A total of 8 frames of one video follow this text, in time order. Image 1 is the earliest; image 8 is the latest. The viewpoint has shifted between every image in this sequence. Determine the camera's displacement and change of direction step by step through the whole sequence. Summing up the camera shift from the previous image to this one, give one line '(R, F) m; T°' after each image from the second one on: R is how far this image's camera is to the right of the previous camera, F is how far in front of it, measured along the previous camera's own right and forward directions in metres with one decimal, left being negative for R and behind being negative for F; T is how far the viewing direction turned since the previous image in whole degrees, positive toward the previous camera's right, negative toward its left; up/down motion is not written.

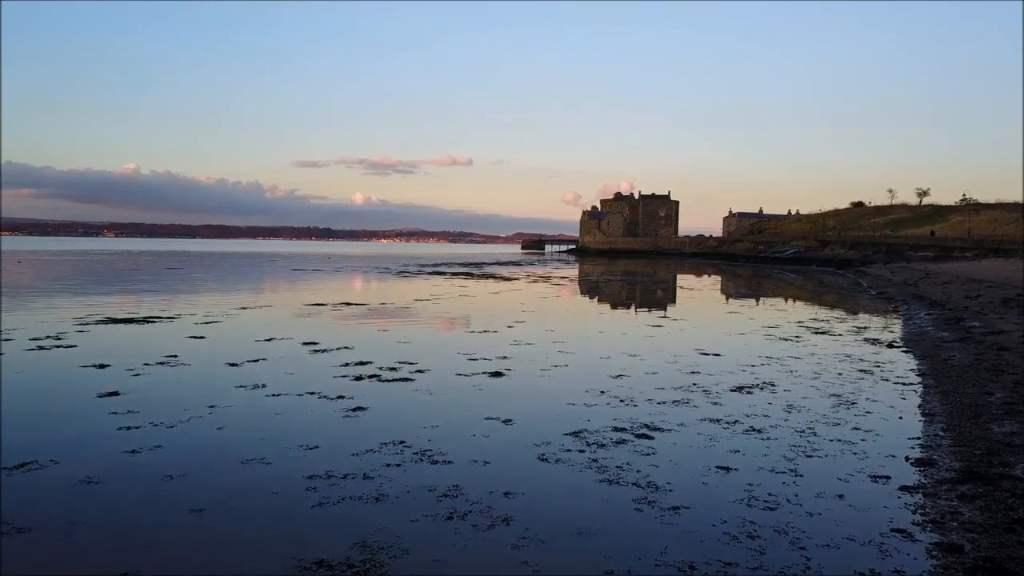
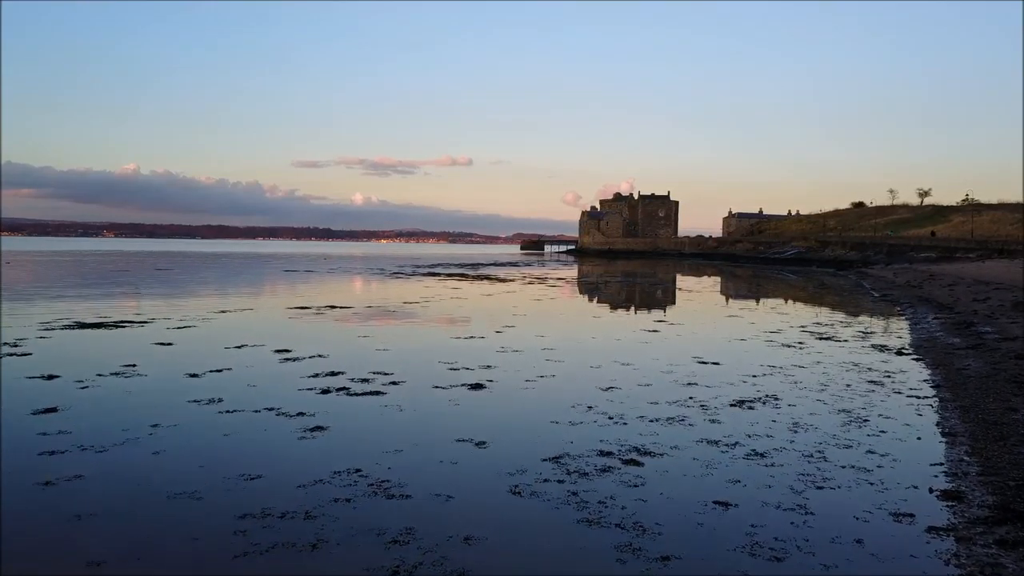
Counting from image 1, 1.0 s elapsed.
(+0.2, +0.7) m; 0°
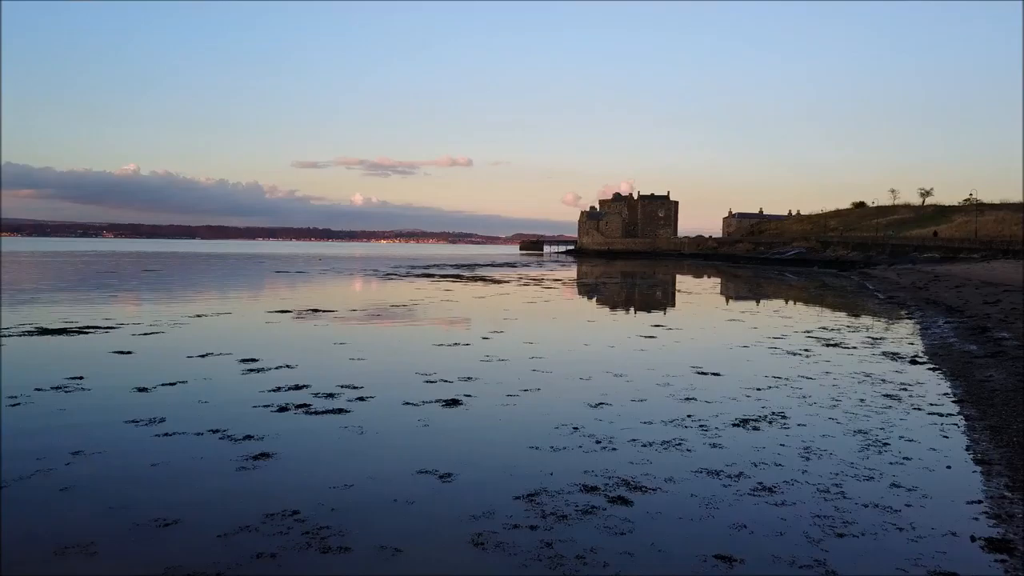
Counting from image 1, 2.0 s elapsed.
(+0.2, +0.7) m; 0°
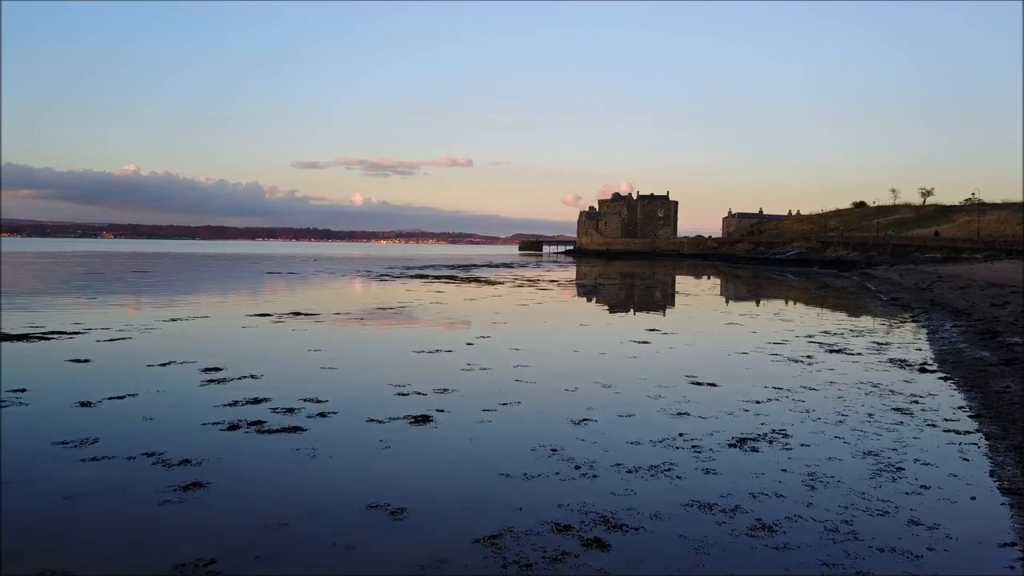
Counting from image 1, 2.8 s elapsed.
(+0.3, +0.6) m; 0°
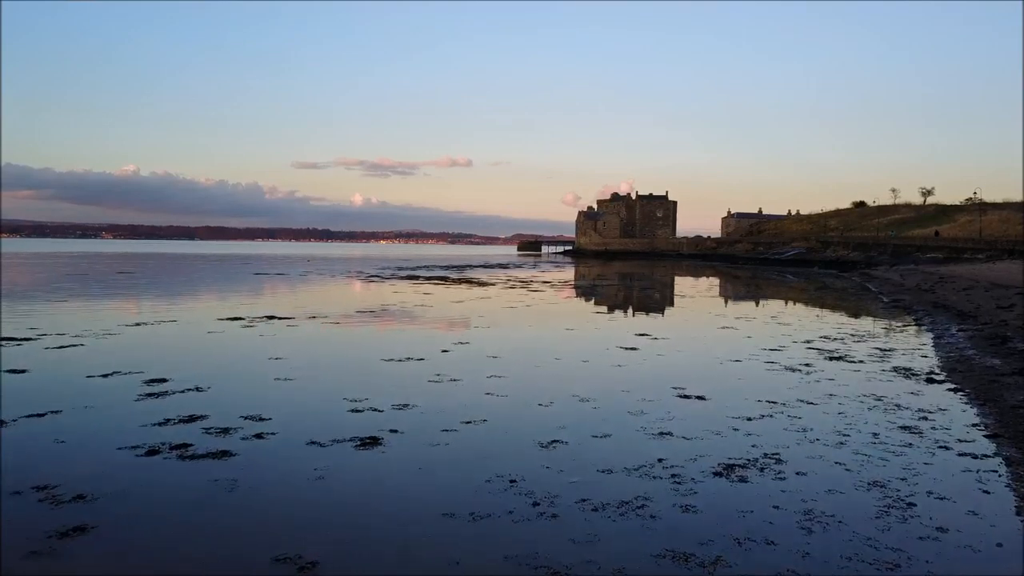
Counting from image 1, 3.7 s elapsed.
(+0.4, +0.7) m; 0°
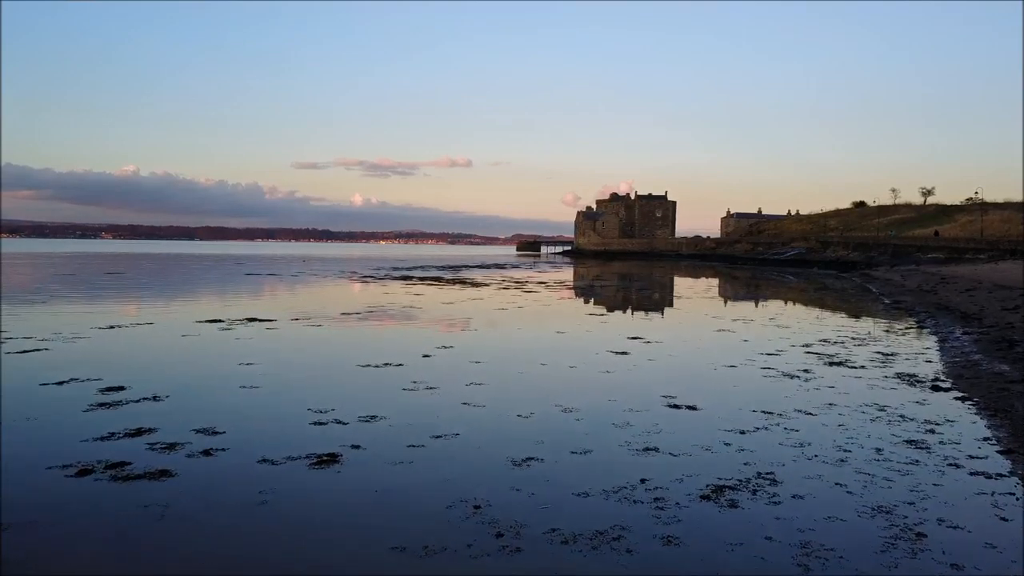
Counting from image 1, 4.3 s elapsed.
(+0.2, +0.5) m; 0°
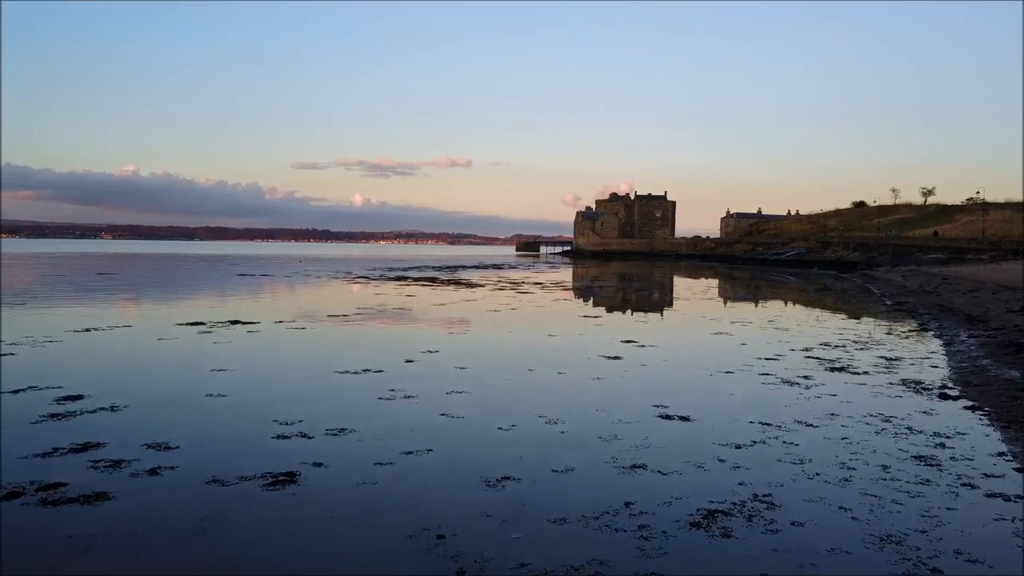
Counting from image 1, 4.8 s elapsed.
(+0.2, +0.4) m; 0°
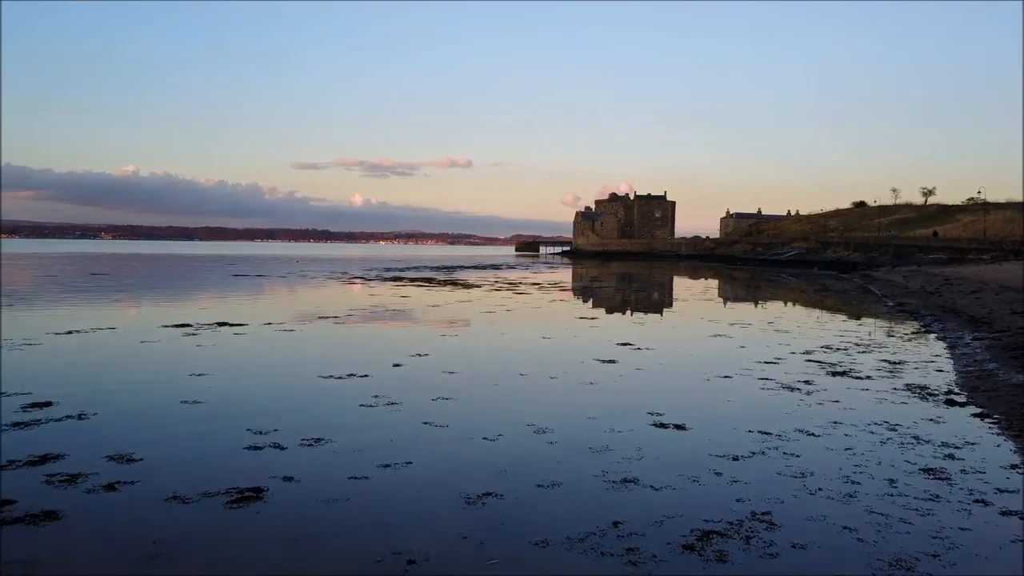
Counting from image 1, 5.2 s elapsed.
(+0.1, +0.3) m; 0°
